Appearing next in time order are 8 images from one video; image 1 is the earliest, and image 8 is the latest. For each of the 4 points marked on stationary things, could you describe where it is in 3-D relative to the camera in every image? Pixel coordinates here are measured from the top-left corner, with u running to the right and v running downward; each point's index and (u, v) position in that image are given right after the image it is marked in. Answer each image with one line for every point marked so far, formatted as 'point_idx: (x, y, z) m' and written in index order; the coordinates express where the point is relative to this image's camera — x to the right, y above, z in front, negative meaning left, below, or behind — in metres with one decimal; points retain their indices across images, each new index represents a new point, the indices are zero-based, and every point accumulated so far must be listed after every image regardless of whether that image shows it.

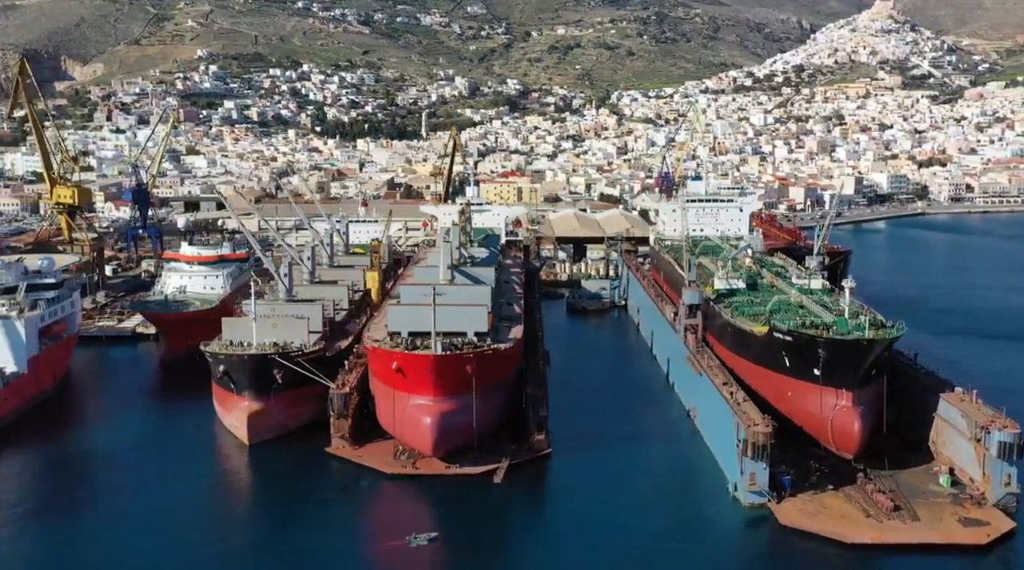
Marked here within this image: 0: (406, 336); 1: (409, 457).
0: (-1.8, -0.8, +17.3) m
1: (-1.8, -2.9, +17.2) m
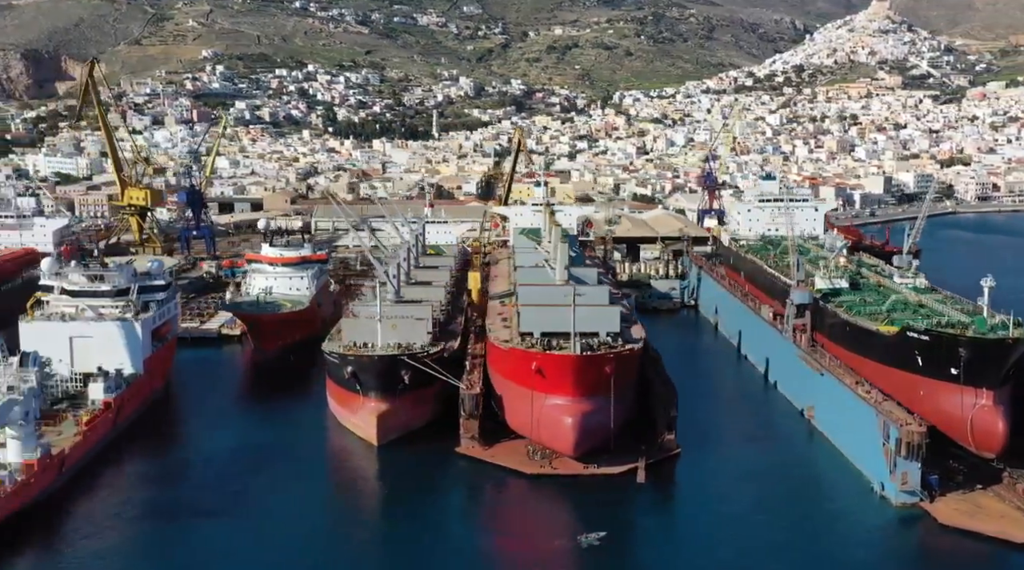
0: (+0.5, -0.9, +17.4) m
1: (+0.4, -2.9, +17.3) m
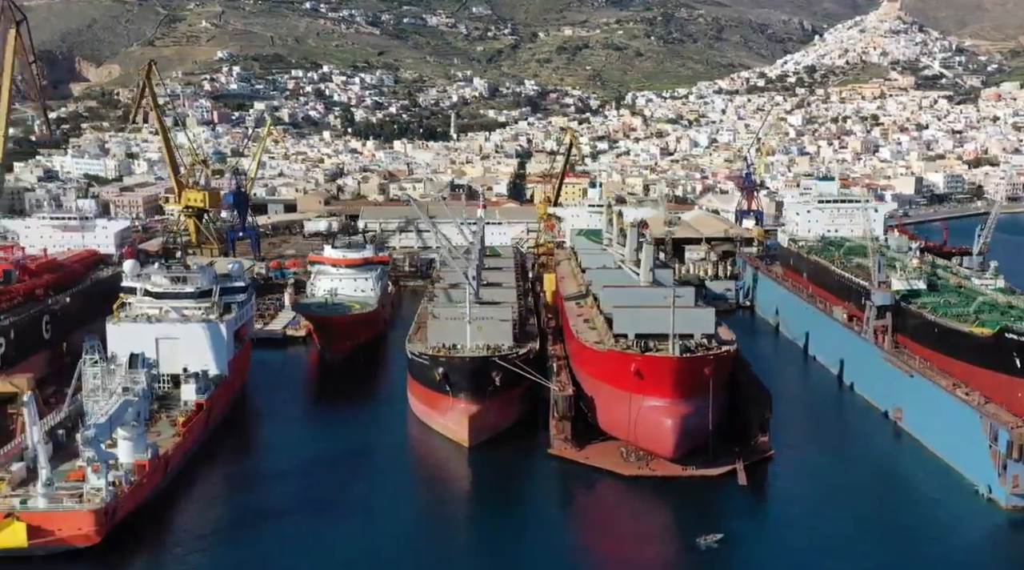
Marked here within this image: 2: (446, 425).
0: (+2.1, -0.9, +17.5) m
1: (+2.0, -2.9, +17.4) m
2: (-1.2, -2.6, +19.0) m
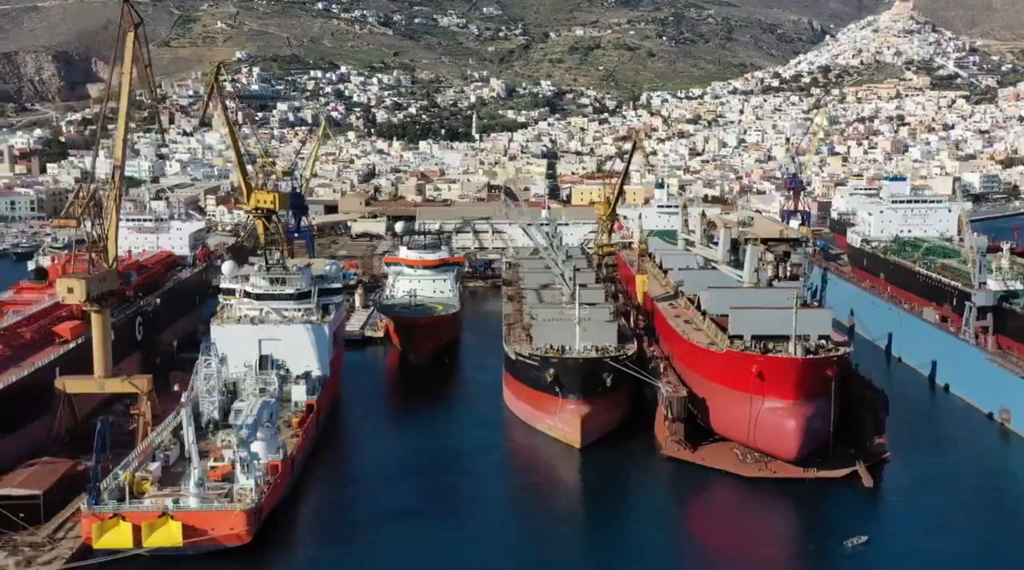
0: (+4.0, -0.9, +17.6) m
1: (+4.0, -2.9, +17.5) m
2: (+0.8, -2.6, +19.1) m
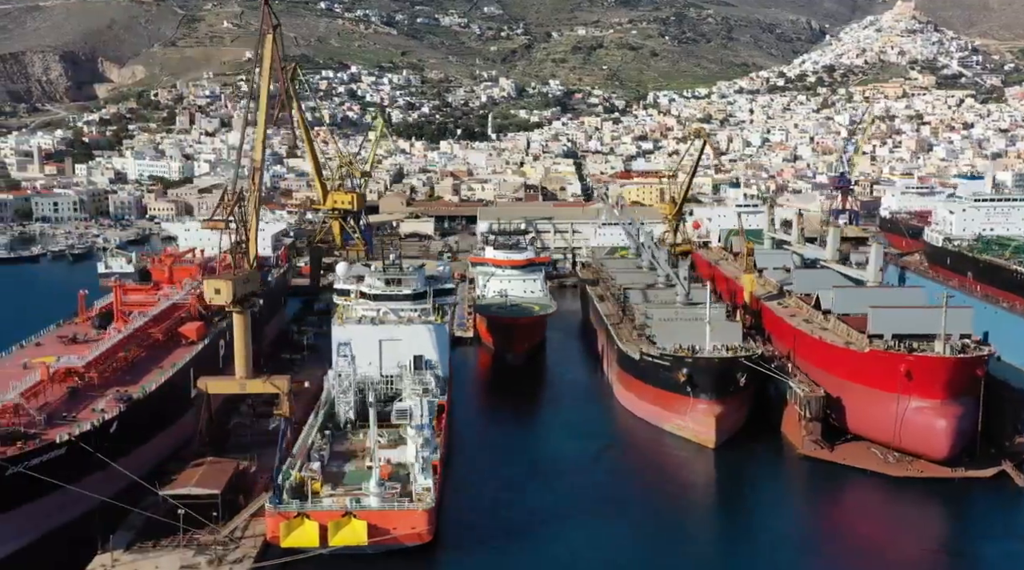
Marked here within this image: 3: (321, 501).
0: (+6.4, -0.9, +17.7) m
1: (+6.4, -2.9, +17.6) m
2: (+3.1, -2.6, +19.2) m
3: (-2.5, -2.9, +14.0) m
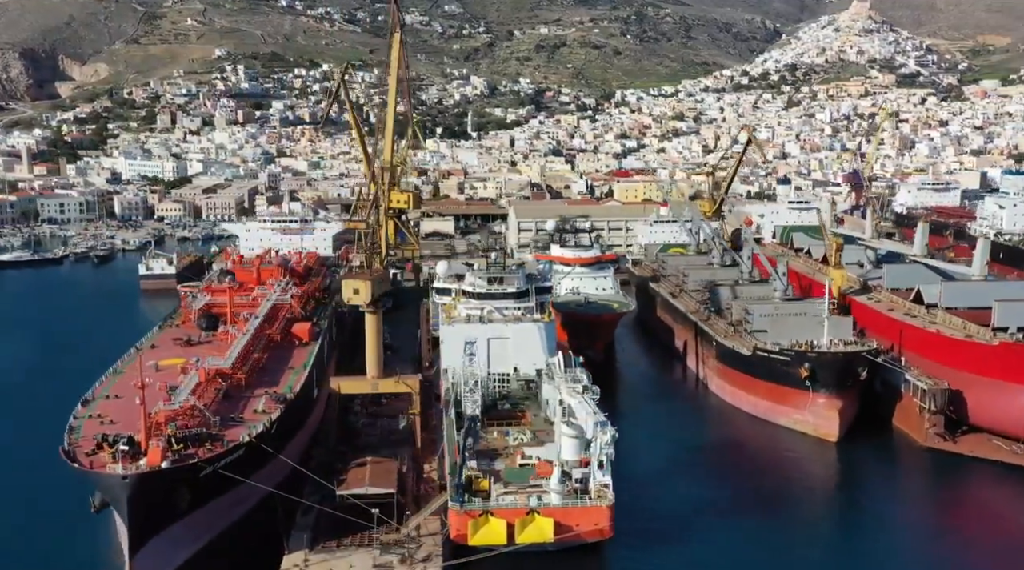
0: (+8.7, -0.8, +18.1) m
1: (+8.7, -2.8, +18.0) m
2: (+5.4, -2.5, +19.5) m
3: (-0.1, -2.9, +14.0) m
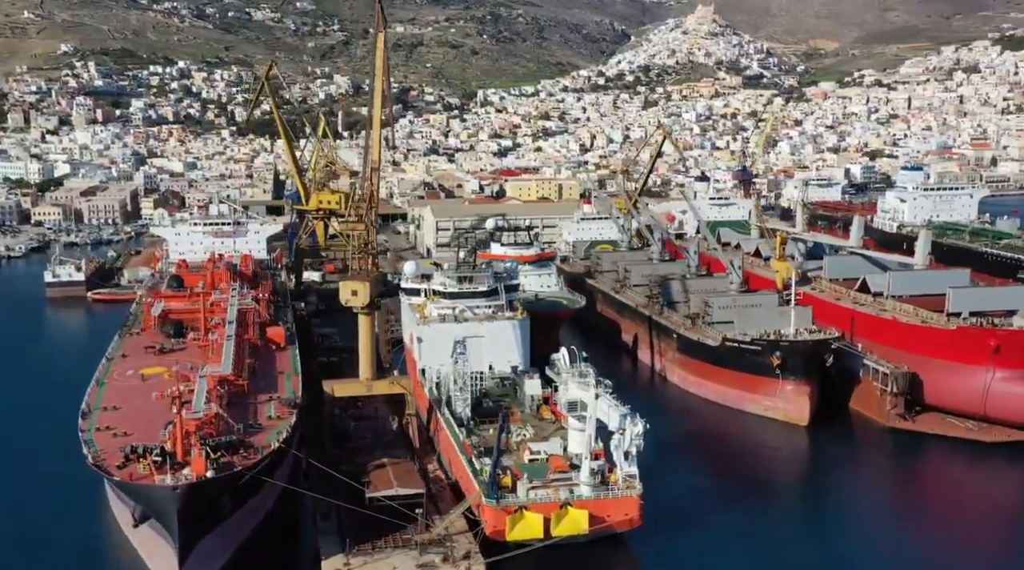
0: (+8.4, -0.6, +19.4) m
1: (+8.5, -2.6, +19.3) m
2: (+5.0, -2.4, +20.3) m
3: (+0.4, -2.8, +14.2) m
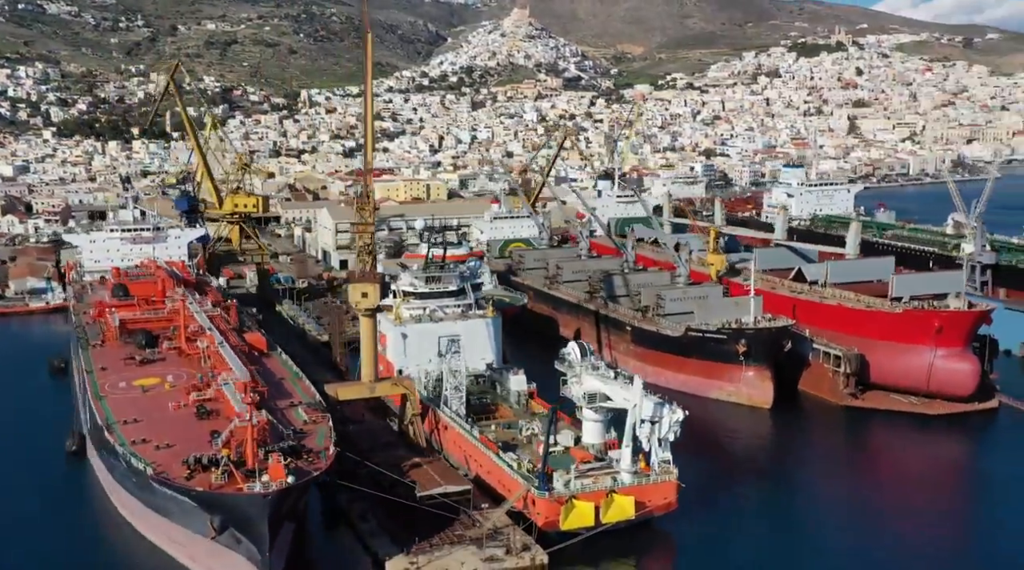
0: (+8.0, -0.3, +21.2) m
1: (+8.1, -2.3, +21.1) m
2: (+4.5, -2.2, +21.5) m
3: (+1.0, -2.8, +14.6) m
